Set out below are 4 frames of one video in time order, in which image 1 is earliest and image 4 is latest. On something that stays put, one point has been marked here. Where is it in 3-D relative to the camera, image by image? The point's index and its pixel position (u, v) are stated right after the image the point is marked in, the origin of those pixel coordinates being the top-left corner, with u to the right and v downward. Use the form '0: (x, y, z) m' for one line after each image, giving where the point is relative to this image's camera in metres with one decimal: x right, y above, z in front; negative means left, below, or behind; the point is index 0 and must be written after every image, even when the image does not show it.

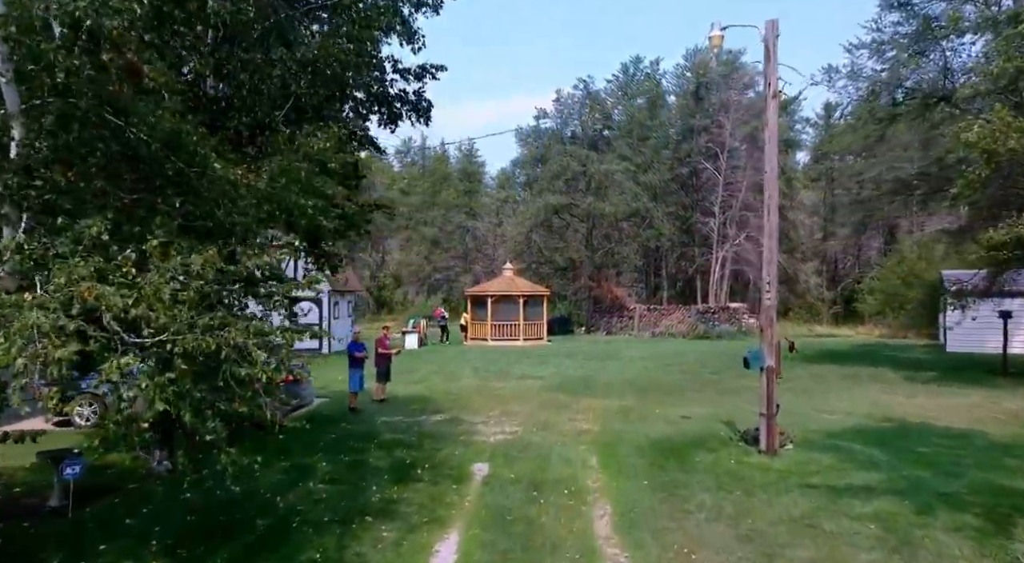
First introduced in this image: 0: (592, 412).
0: (+1.6, -2.7, +18.0) m
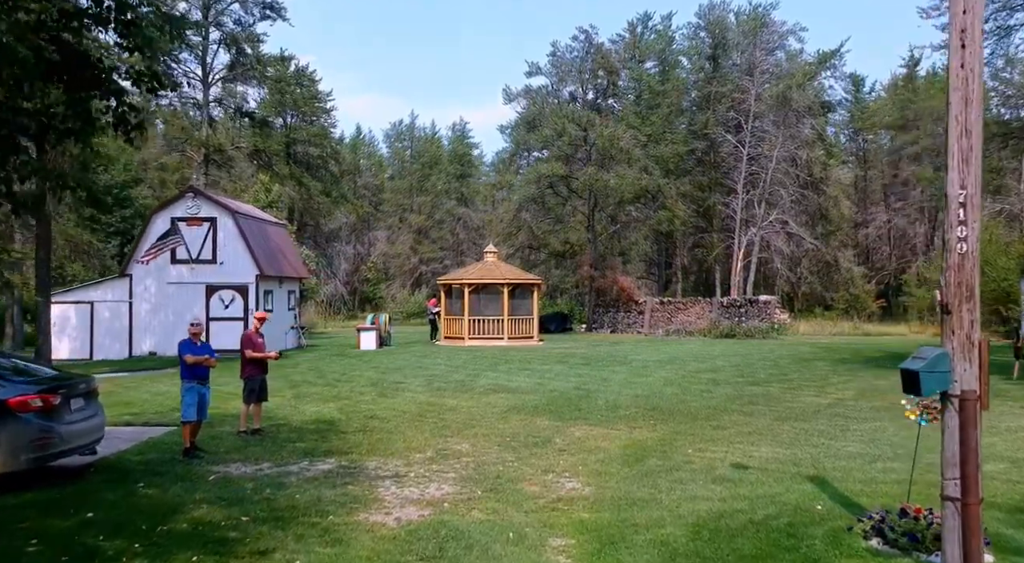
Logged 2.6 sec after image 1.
0: (+0.9, -2.2, +11.1) m
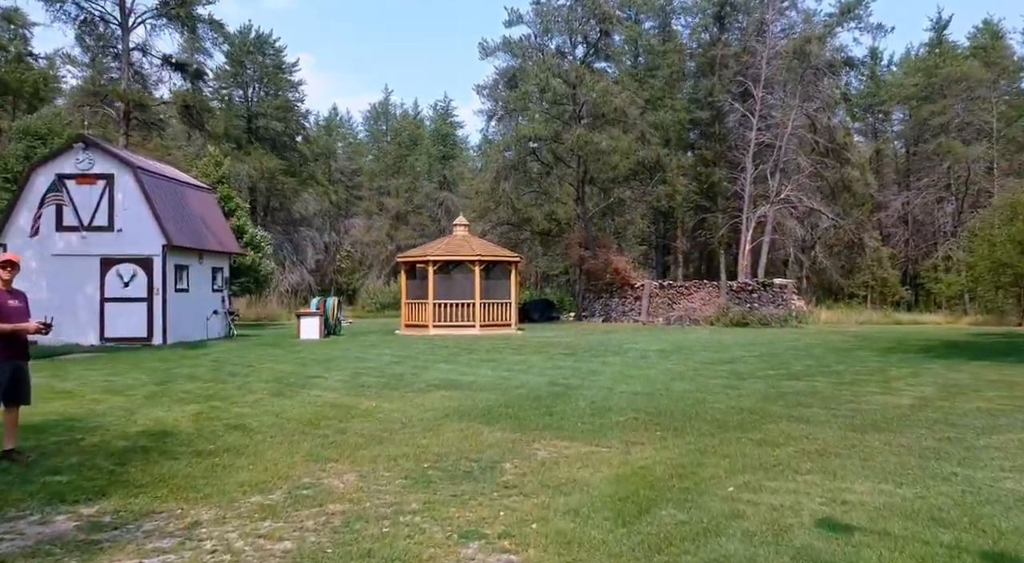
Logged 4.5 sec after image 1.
0: (+0.2, -1.6, +6.3) m
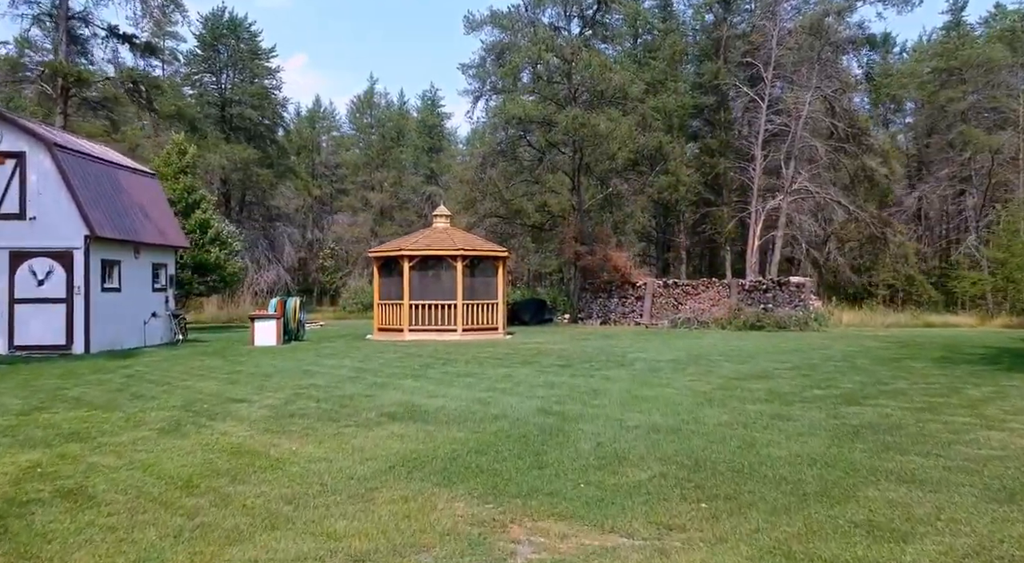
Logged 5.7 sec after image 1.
0: (0.0, -1.5, +3.2) m
